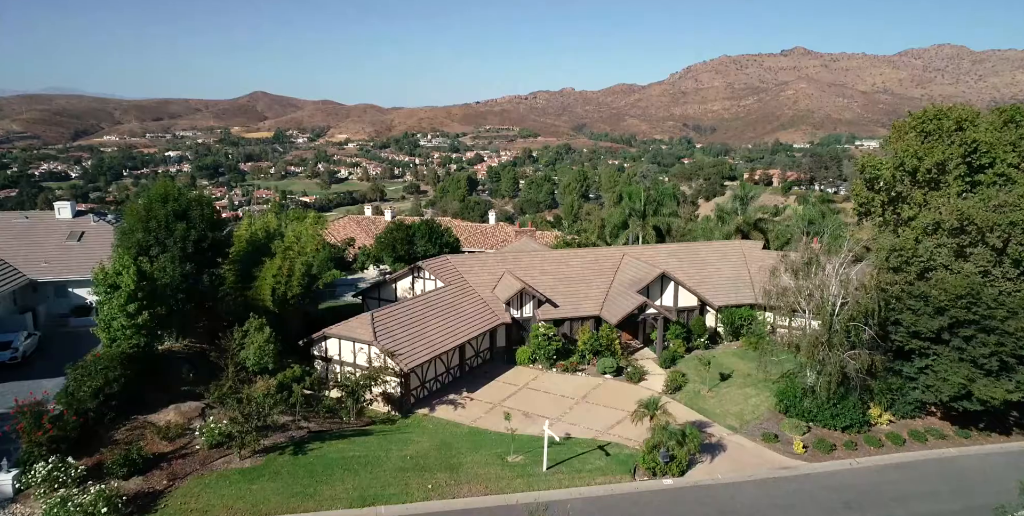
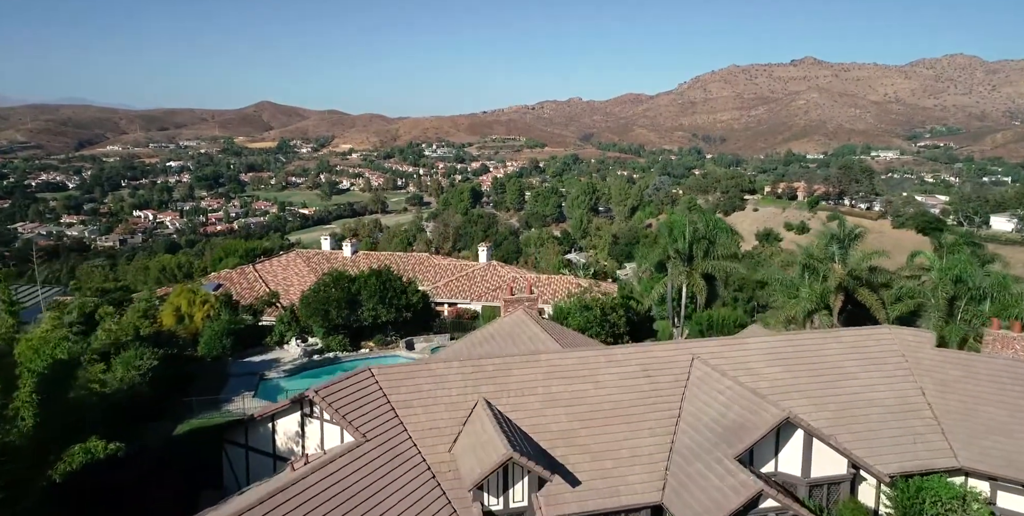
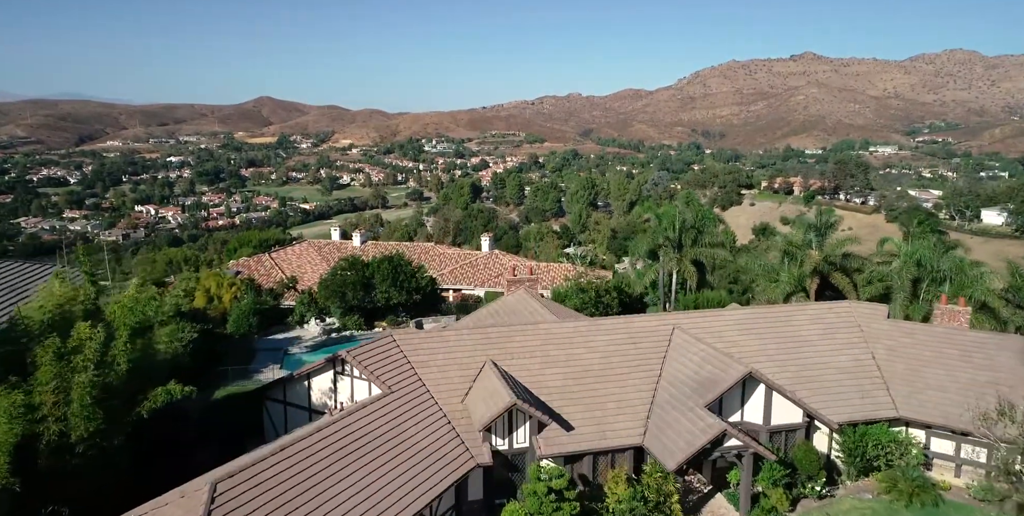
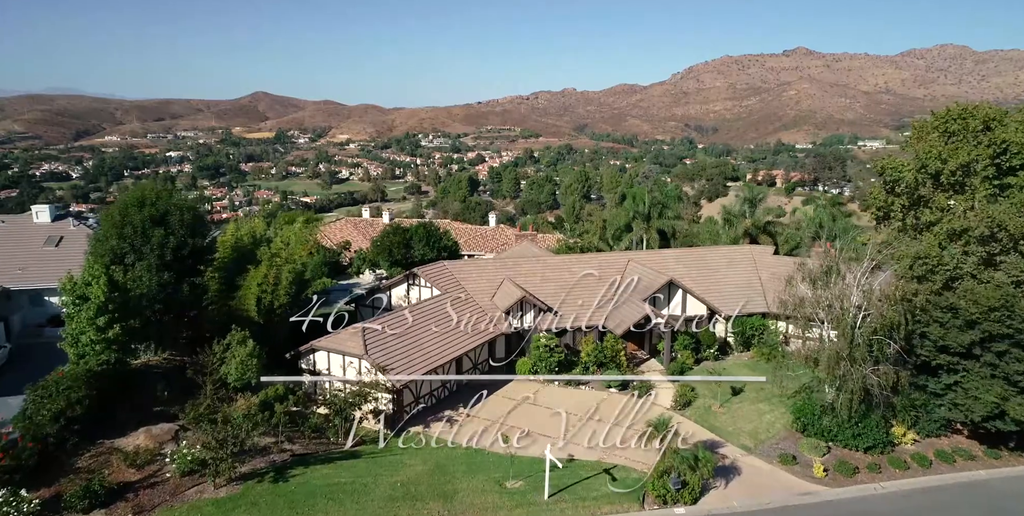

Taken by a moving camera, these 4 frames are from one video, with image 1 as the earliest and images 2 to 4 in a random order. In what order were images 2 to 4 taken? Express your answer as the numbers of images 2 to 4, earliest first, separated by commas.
4, 3, 2
